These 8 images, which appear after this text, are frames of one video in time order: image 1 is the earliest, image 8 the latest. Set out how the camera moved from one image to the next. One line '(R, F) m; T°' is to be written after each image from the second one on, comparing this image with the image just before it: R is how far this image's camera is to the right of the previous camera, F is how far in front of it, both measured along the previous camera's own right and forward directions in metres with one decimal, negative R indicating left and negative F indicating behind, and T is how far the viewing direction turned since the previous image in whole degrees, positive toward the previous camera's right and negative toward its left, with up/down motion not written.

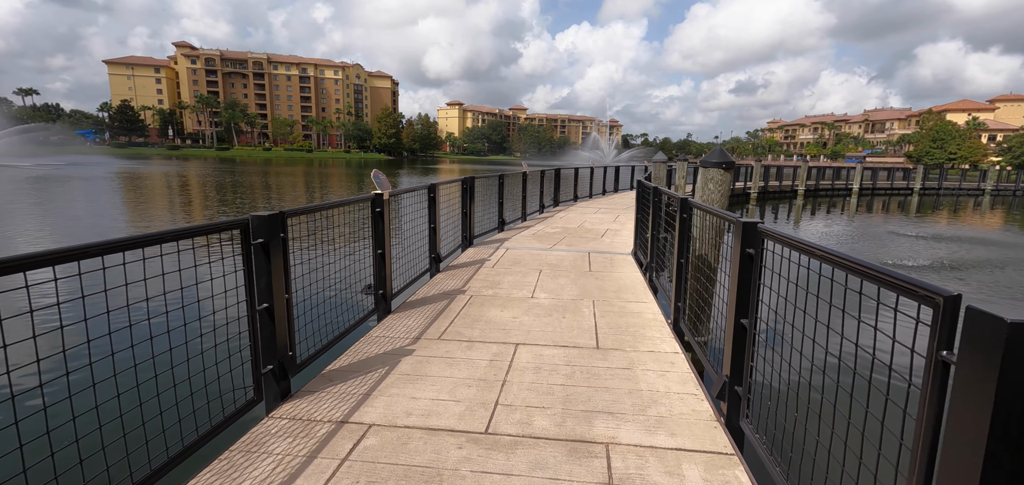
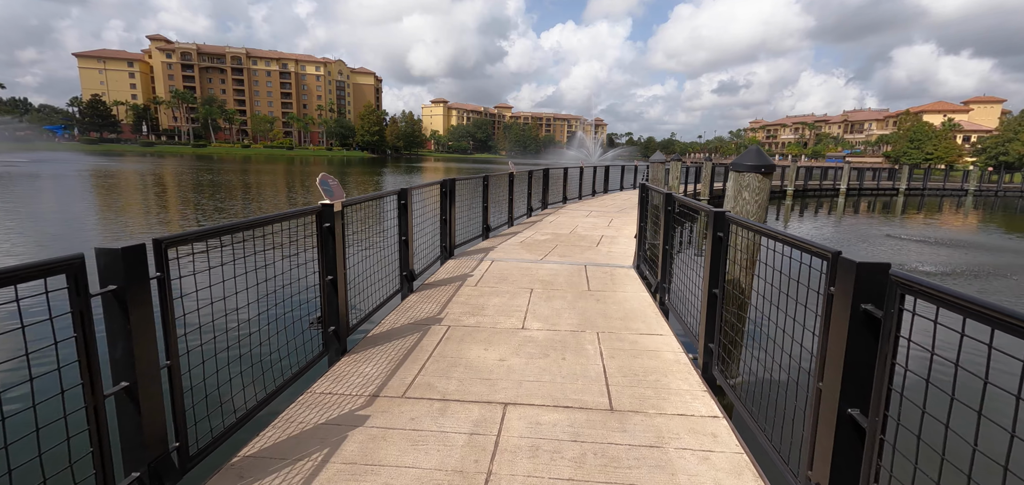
(0.0, +0.9) m; +2°
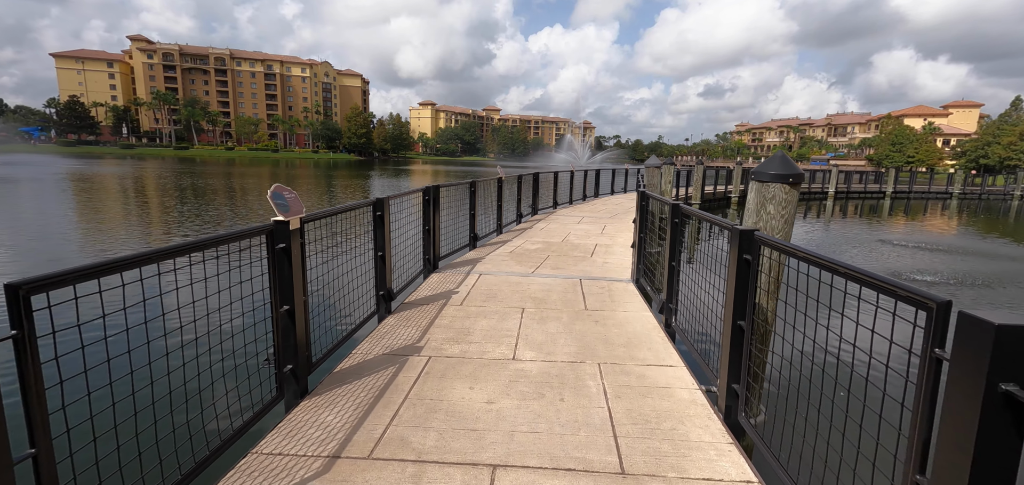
(0.0, +0.5) m; +1°
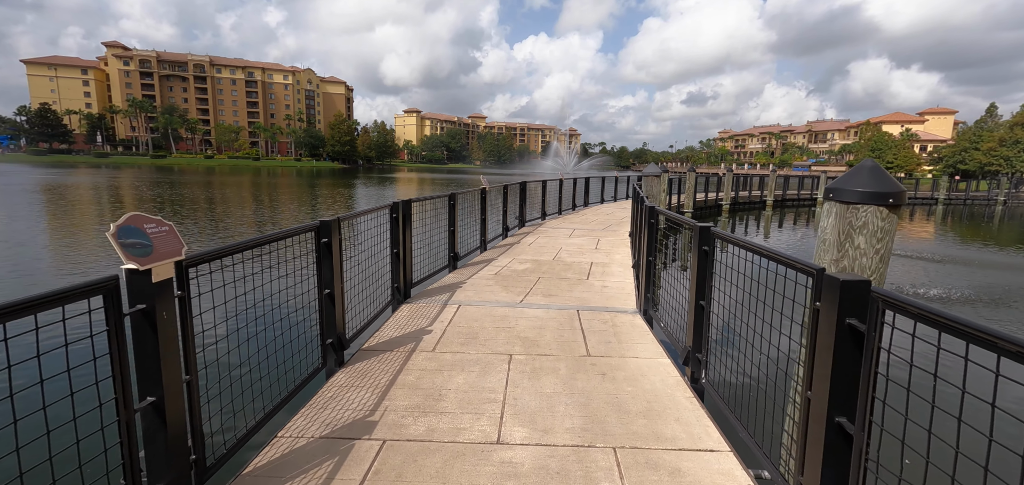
(0.0, +0.9) m; +2°
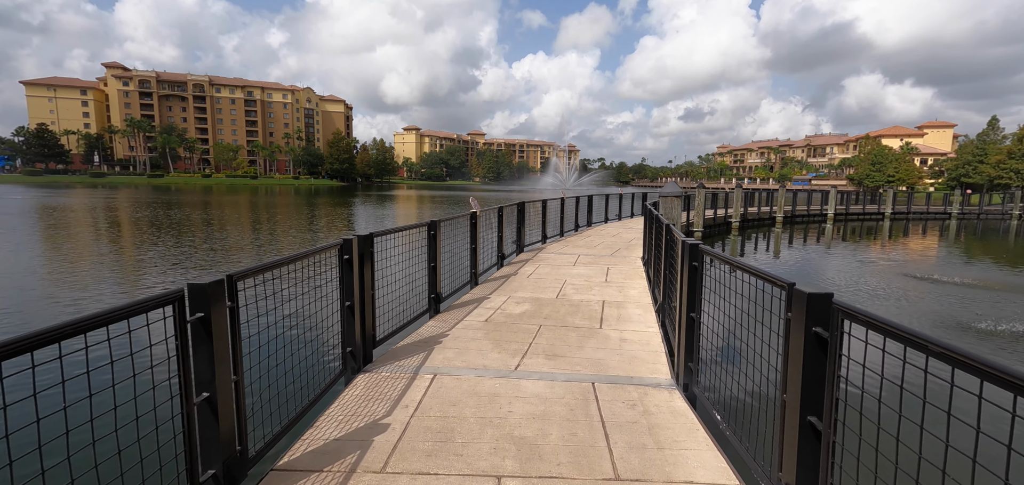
(+0.1, +1.2) m; 0°
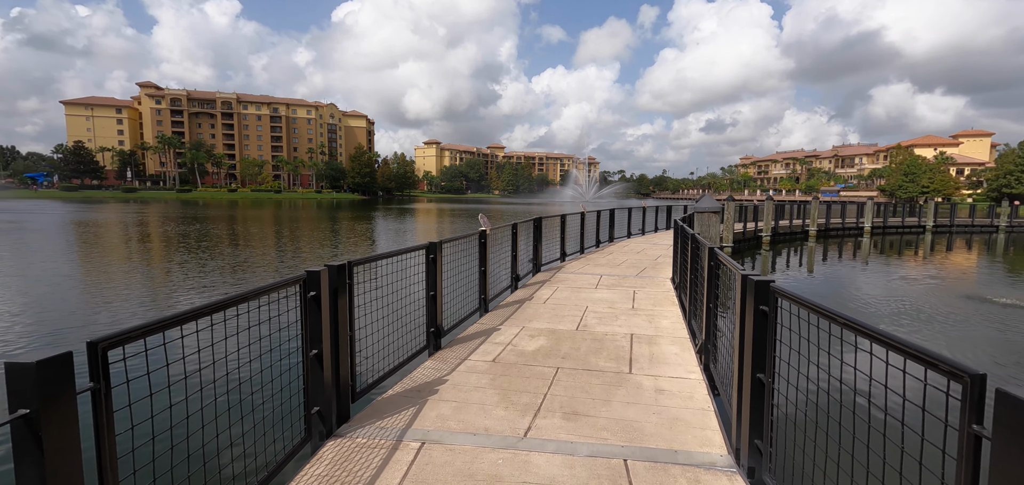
(+0.1, +0.8) m; -2°
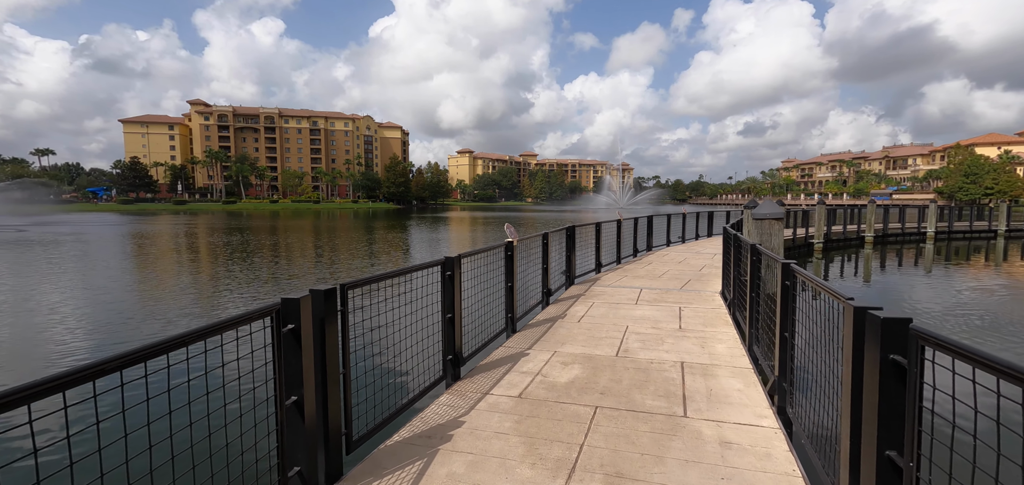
(0.0, +0.7) m; -4°
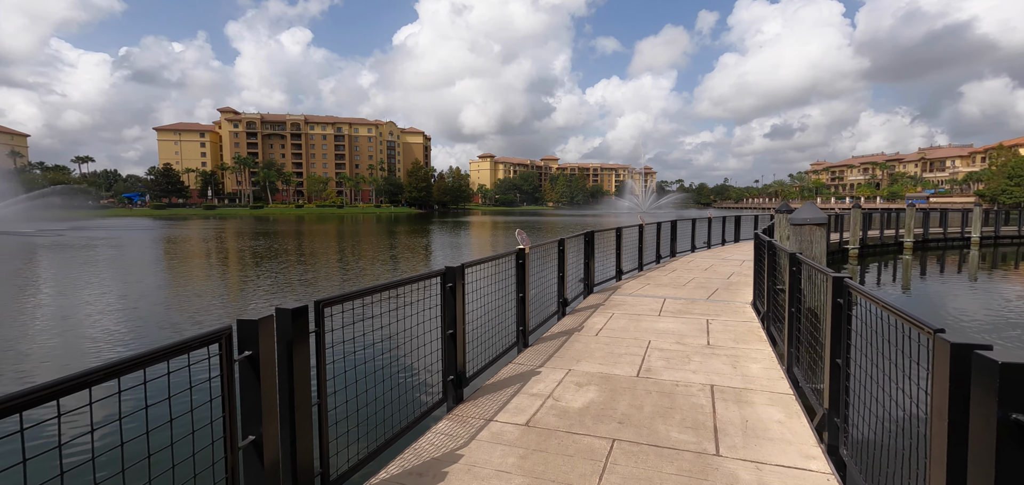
(+0.1, +0.4) m; -2°
